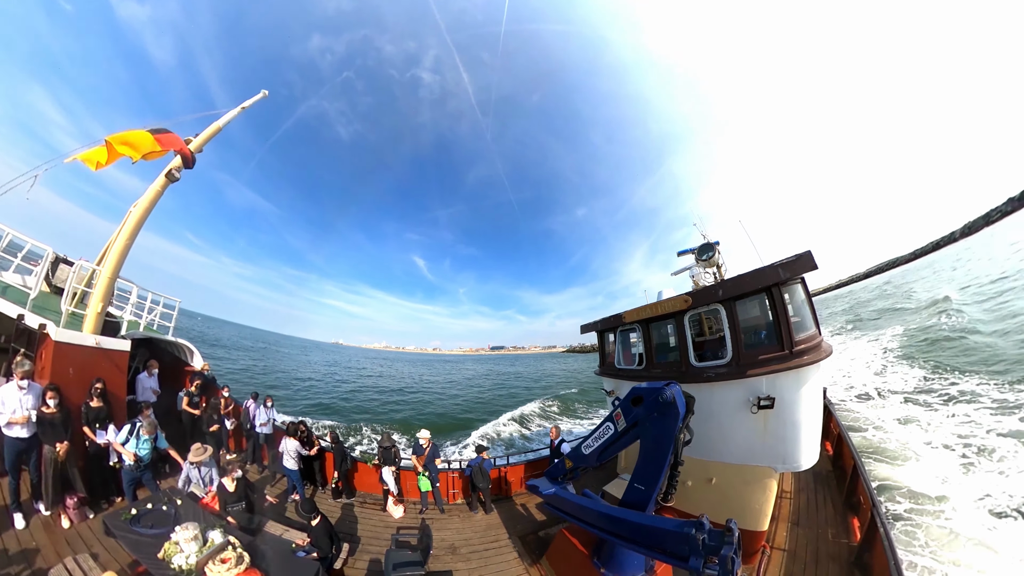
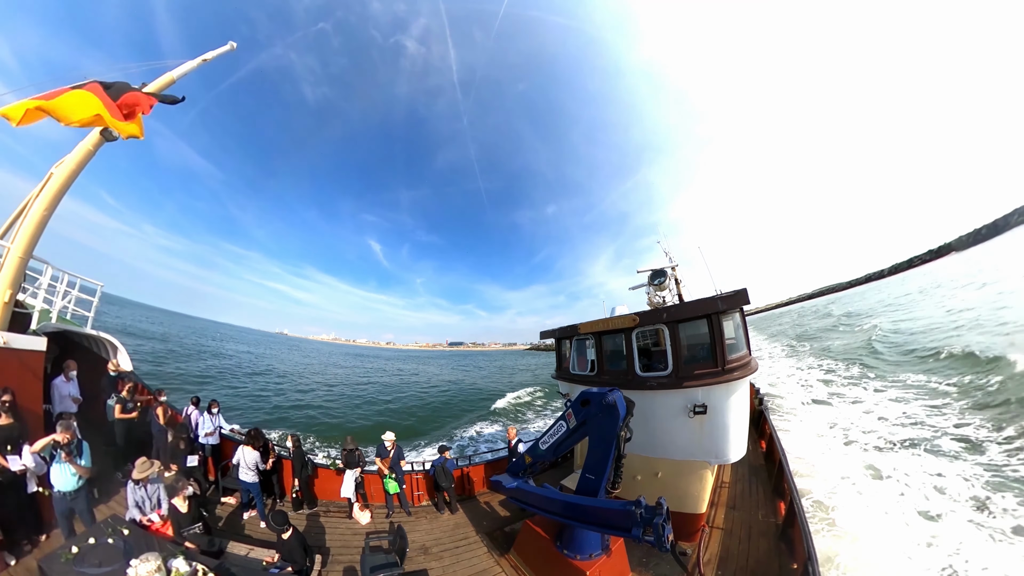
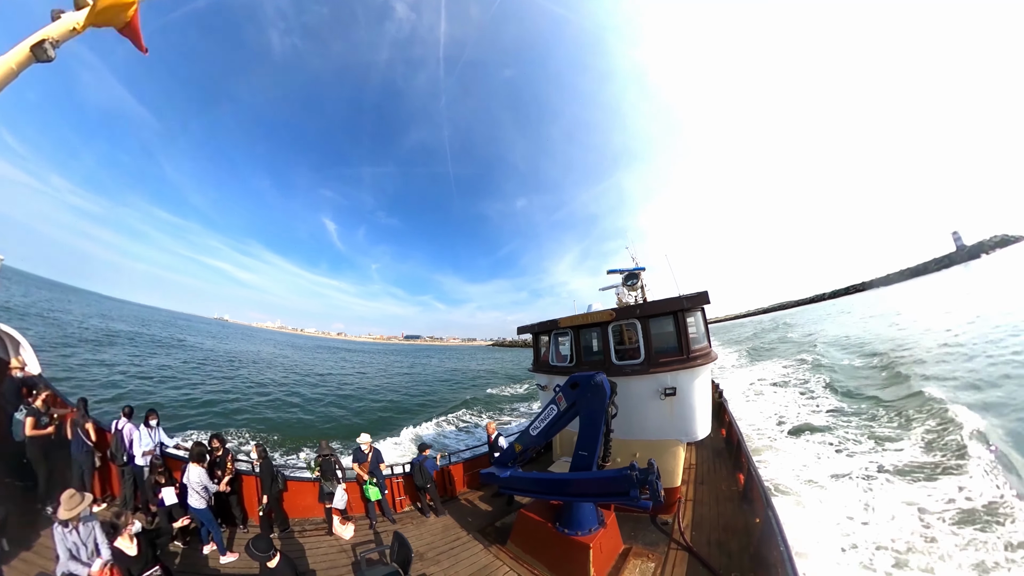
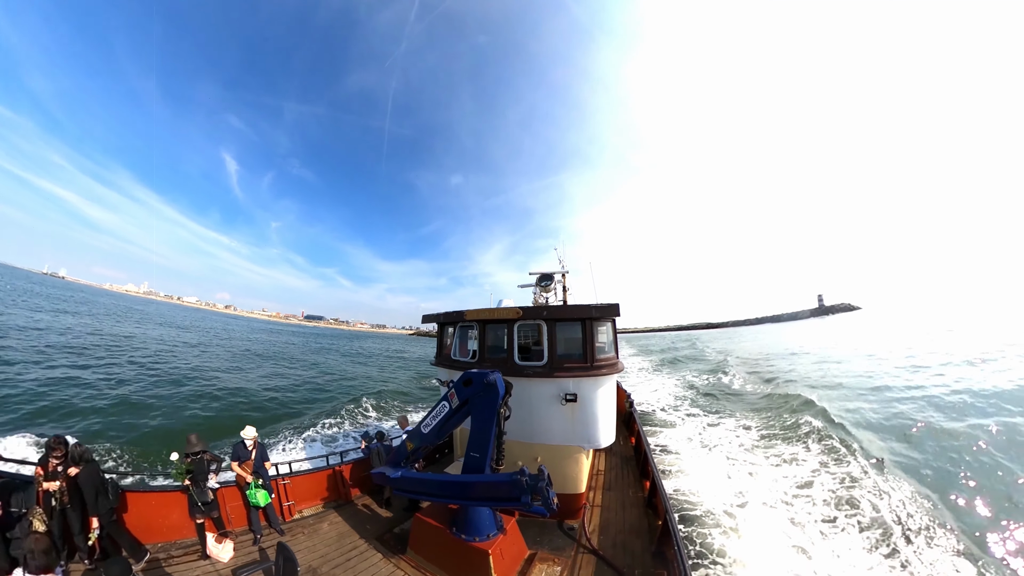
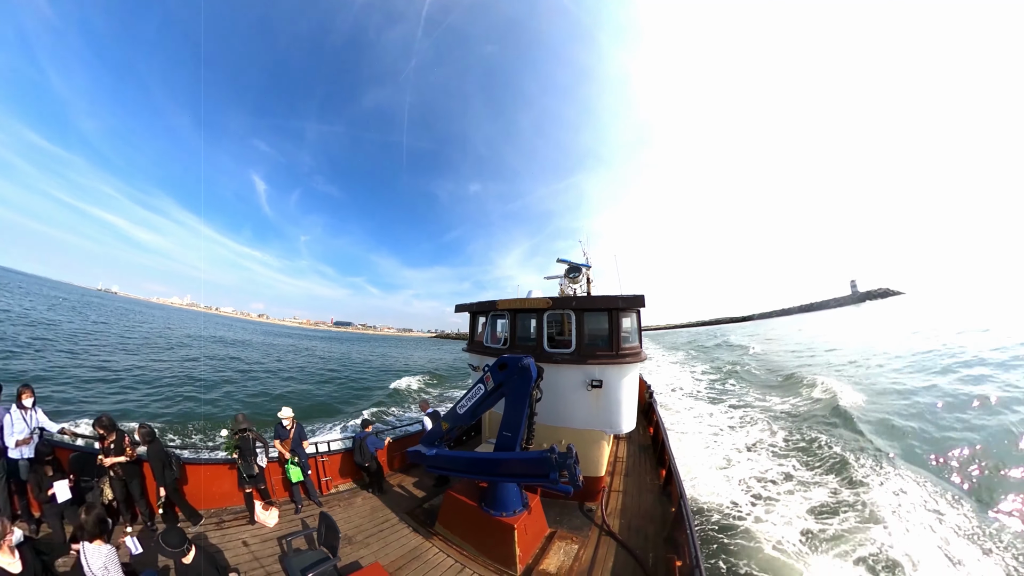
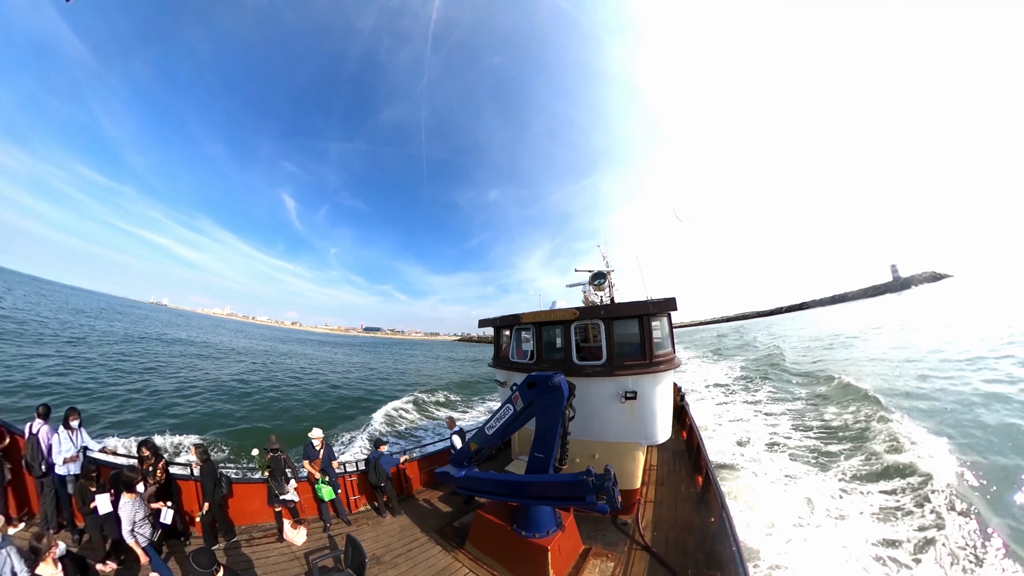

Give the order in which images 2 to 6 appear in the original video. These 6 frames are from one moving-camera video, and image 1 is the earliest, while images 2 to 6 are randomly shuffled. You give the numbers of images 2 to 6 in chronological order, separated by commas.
2, 3, 6, 5, 4
